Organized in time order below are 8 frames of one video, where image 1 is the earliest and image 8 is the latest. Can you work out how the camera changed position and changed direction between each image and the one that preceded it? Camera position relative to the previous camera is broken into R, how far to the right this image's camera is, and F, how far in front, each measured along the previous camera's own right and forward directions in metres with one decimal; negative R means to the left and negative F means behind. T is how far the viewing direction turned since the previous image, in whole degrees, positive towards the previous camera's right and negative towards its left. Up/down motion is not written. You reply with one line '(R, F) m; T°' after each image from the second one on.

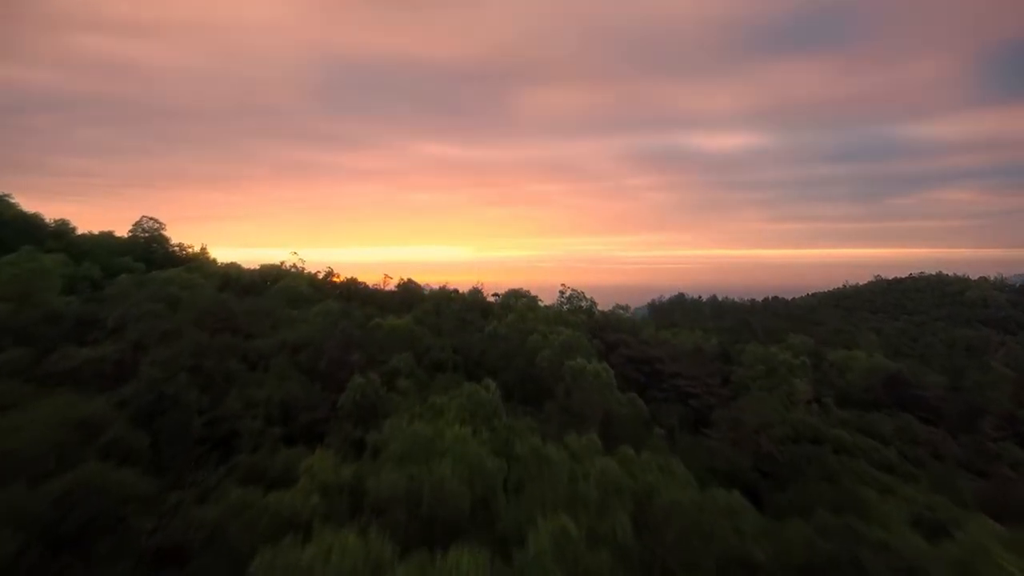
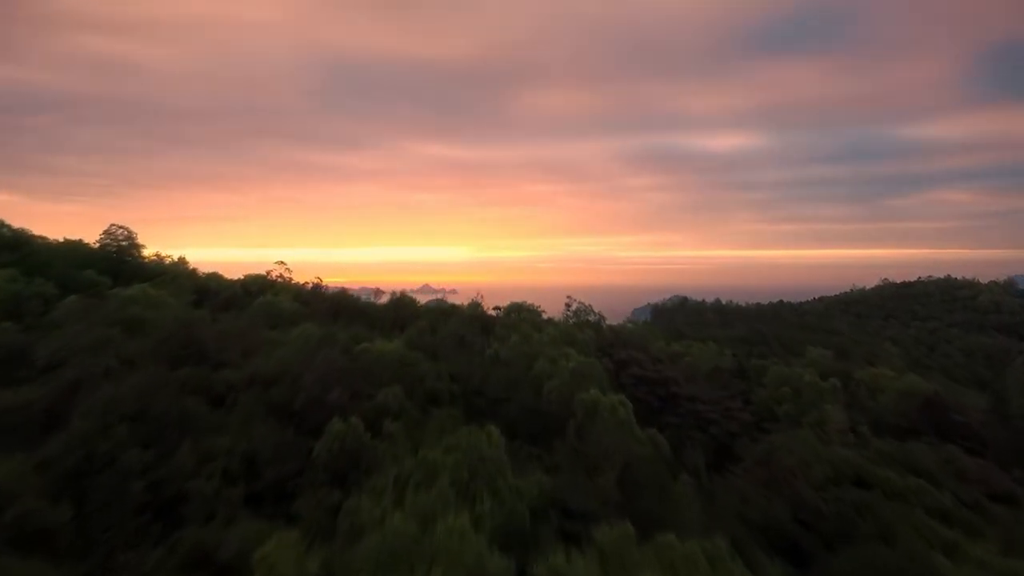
(0.0, +1.2) m; 0°
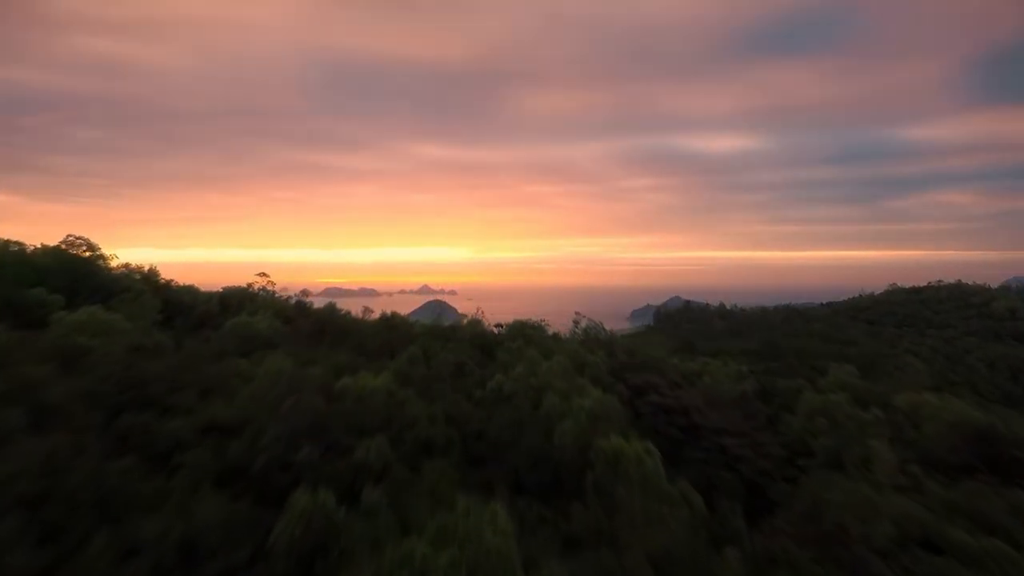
(-0.1, +1.4) m; 0°
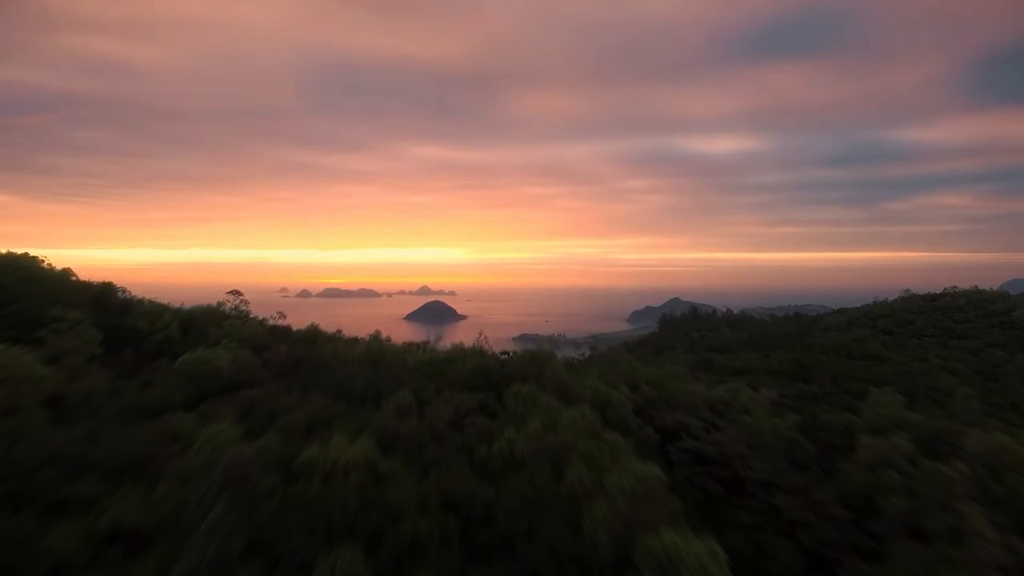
(-0.1, +1.9) m; 0°
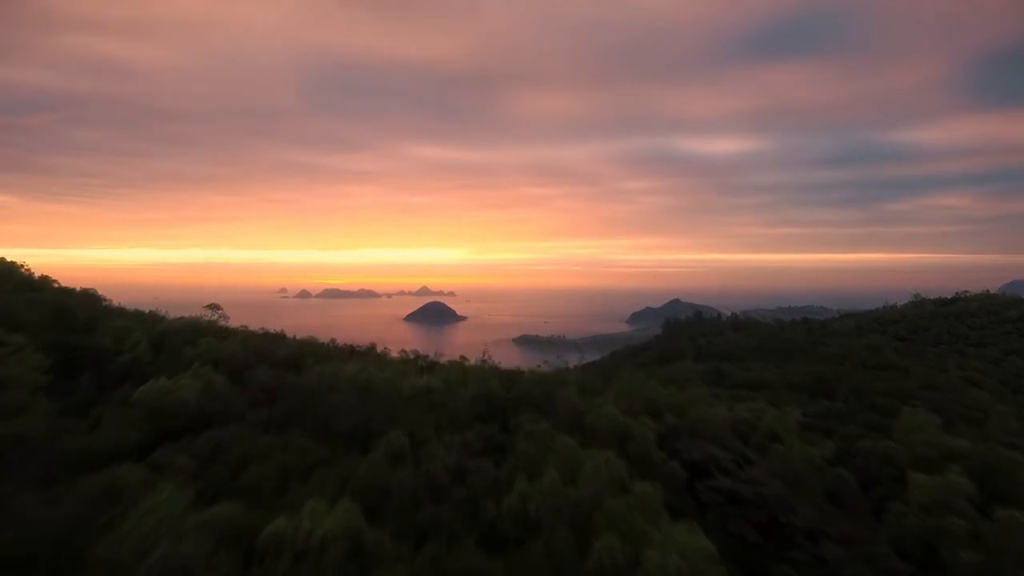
(-0.1, +1.2) m; 0°
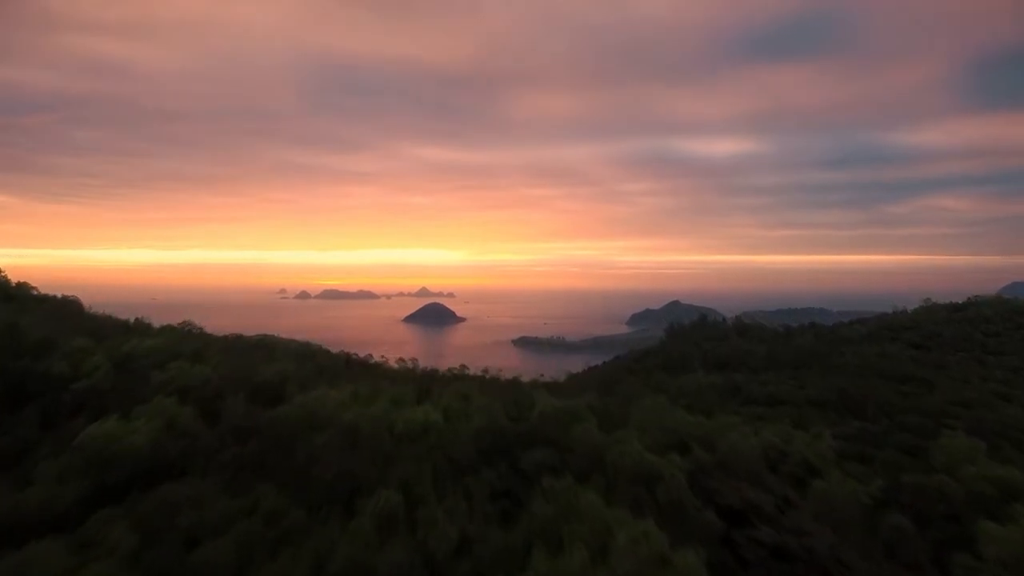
(-0.1, +1.2) m; 0°
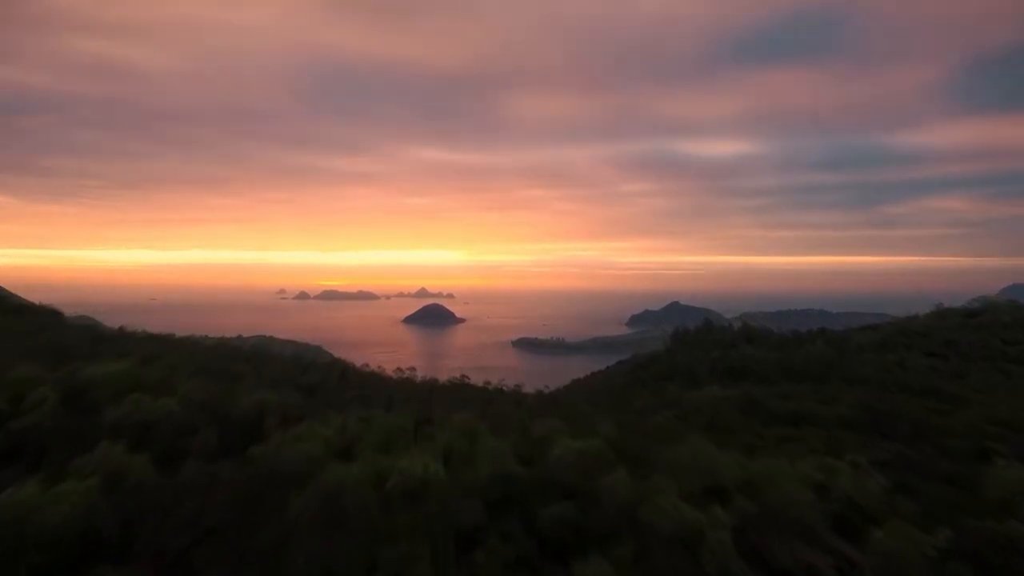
(-0.1, +1.4) m; 0°
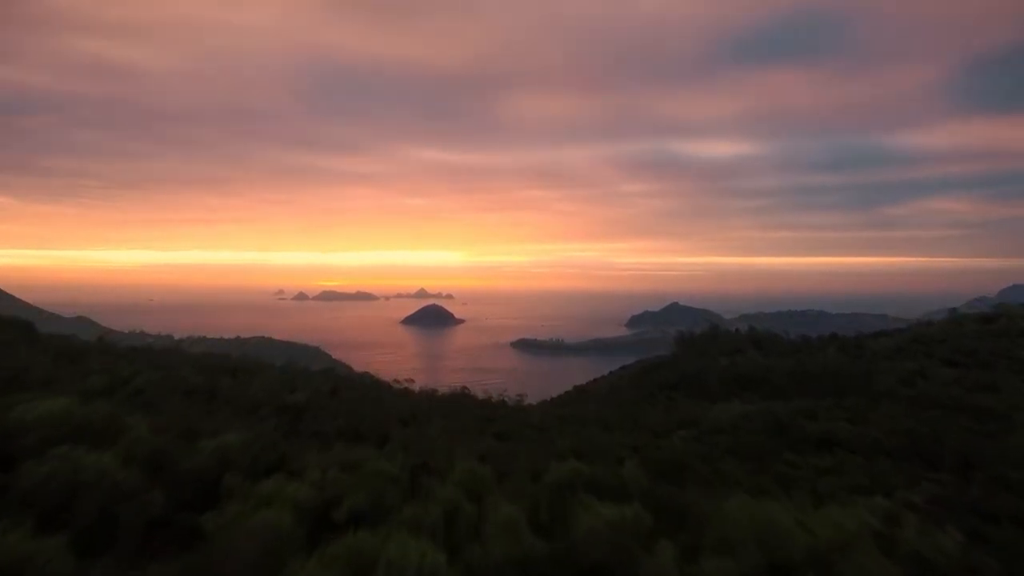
(-0.1, +1.5) m; 0°
